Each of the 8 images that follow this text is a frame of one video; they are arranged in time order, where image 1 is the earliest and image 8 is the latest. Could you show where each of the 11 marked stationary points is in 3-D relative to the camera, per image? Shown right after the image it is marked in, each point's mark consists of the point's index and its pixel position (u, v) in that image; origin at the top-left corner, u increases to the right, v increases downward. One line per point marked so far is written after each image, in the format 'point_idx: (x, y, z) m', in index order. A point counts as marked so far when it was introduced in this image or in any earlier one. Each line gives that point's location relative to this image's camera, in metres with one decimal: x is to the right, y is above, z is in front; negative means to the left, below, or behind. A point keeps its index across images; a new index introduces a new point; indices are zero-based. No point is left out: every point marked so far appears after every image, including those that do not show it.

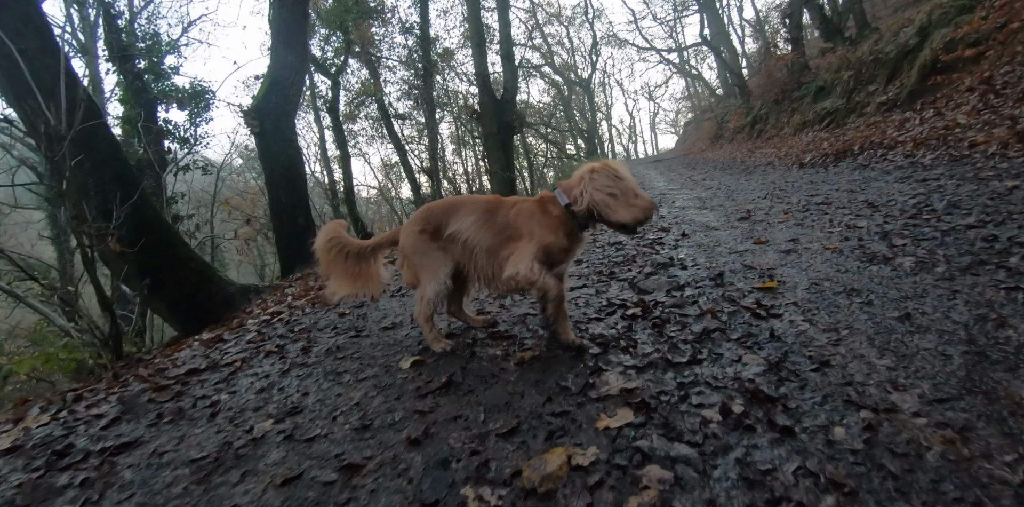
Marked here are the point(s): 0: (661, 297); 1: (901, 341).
0: (+0.9, -0.3, +2.8) m
1: (+1.7, -0.4, +1.9) m
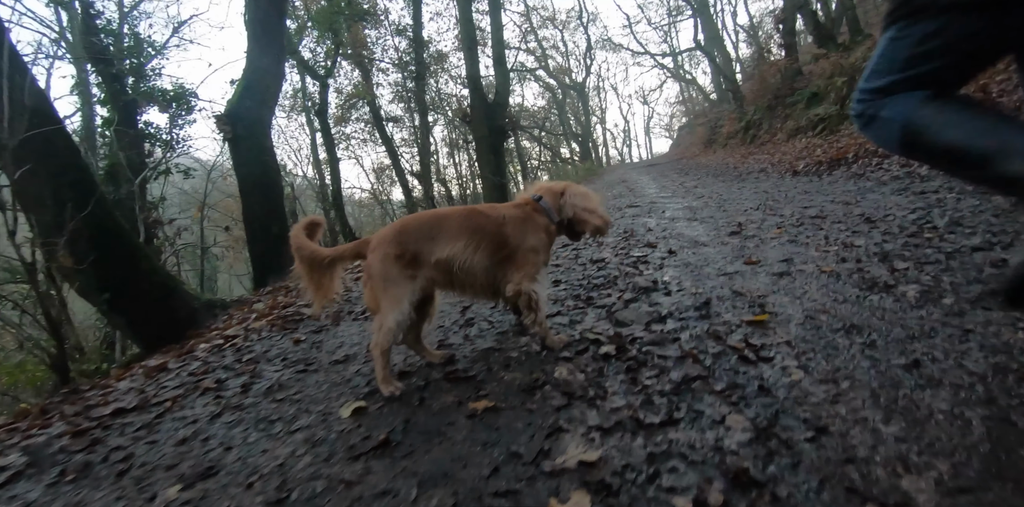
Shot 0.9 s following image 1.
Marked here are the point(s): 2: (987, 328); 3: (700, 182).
0: (+0.7, -0.4, +2.5) m
1: (+1.4, -0.5, +1.7) m
2: (+2.2, -0.3, +2.1) m
3: (+5.3, +2.0, +12.9) m
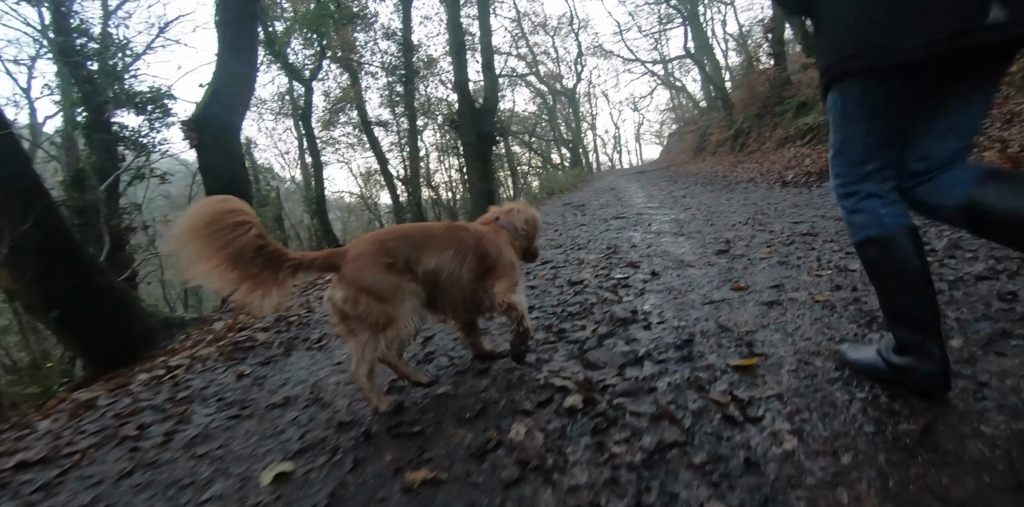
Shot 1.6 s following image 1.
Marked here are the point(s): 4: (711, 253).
0: (+0.5, -0.6, +2.2) m
1: (+1.2, -0.7, +1.4) m
2: (+2.0, -0.5, +1.8) m
3: (+4.9, +1.7, +12.7) m
4: (+2.0, 0.0, +4.6) m
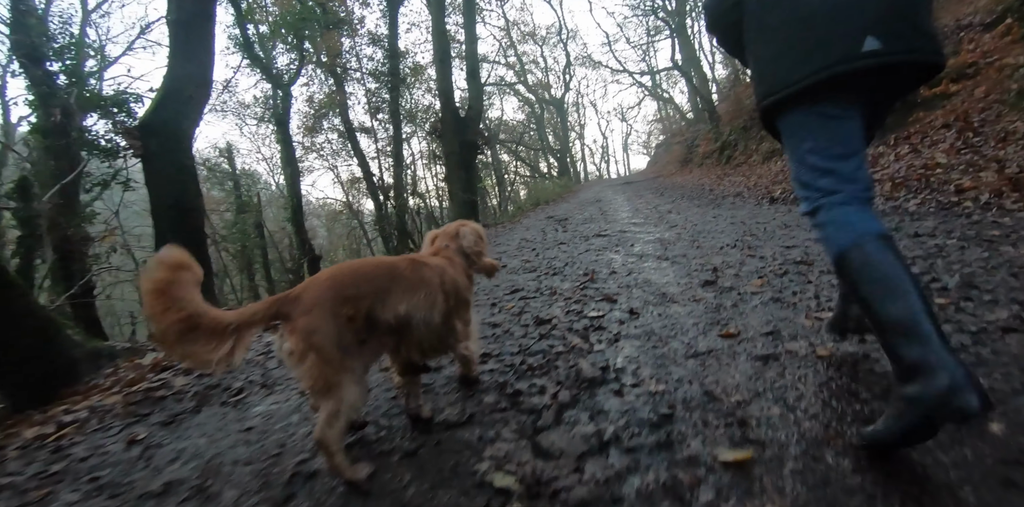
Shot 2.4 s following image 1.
0: (+0.2, -0.8, +1.7) m
1: (+1.0, -0.9, +0.9) m
2: (+1.7, -0.7, +1.4) m
3: (+4.4, +1.3, +12.3) m
4: (+1.7, -0.3, +4.1) m
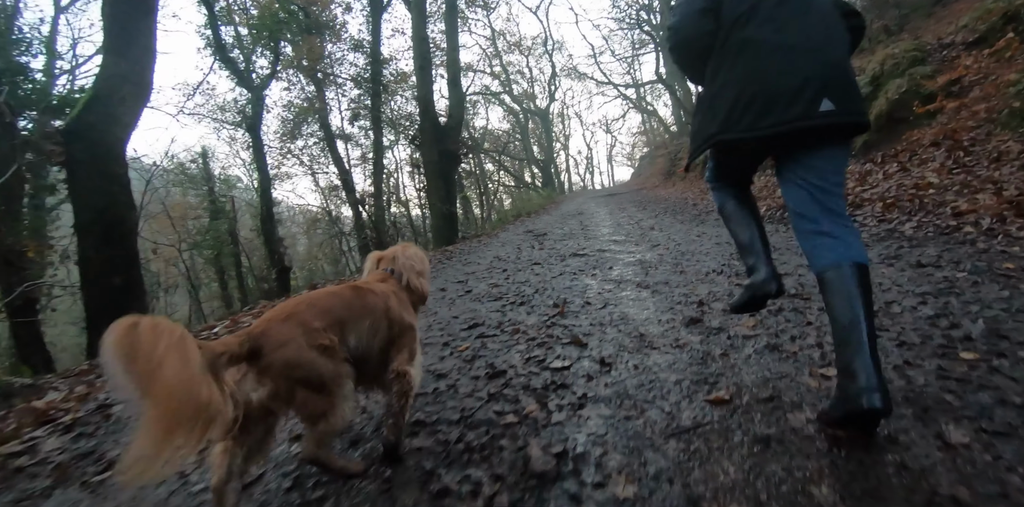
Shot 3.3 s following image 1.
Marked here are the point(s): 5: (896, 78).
0: (-0.1, -1.0, +1.1) m
1: (+0.7, -1.1, +0.3) m
2: (+1.4, -1.0, +0.8) m
3: (+3.8, +0.9, +11.9) m
4: (+1.3, -0.5, +3.6) m
5: (+10.7, +4.9, +12.7) m
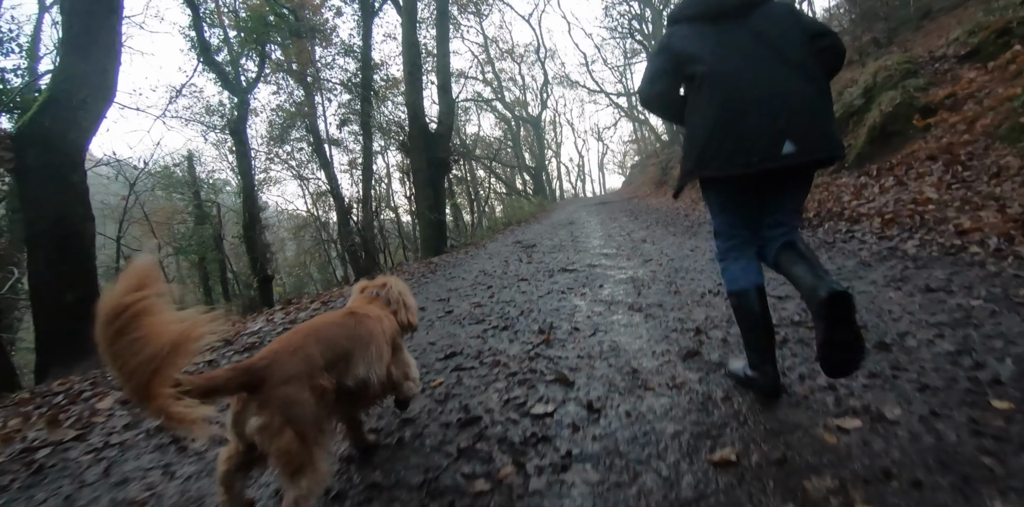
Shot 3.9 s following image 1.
0: (-0.2, -1.2, +0.8) m
1: (+0.7, -1.2, 0.0) m
2: (+1.3, -1.1, +0.5) m
3: (+3.5, +0.6, +11.7) m
4: (+1.2, -0.7, +3.3) m
5: (+10.4, +4.5, +12.6) m
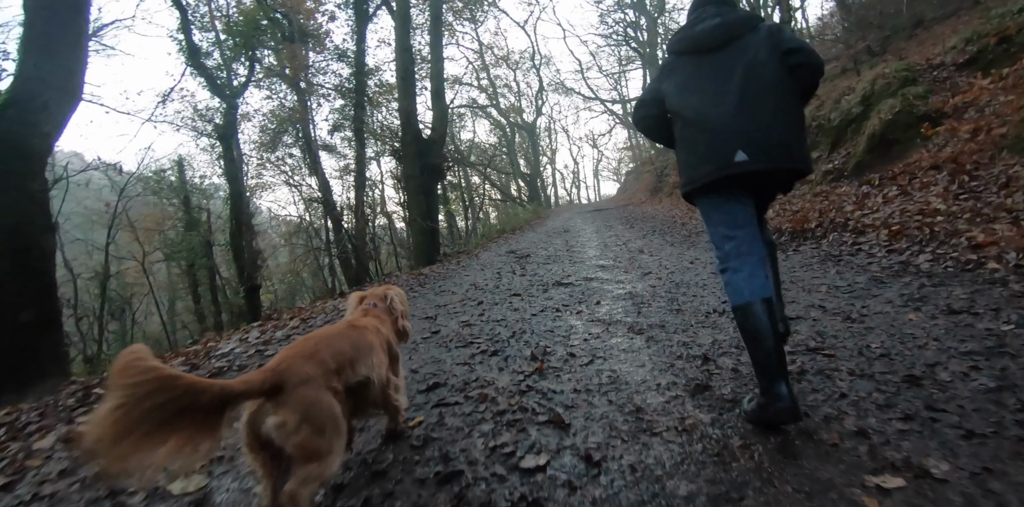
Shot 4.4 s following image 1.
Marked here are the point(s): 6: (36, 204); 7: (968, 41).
0: (-0.2, -1.3, +0.5) m
1: (+0.6, -1.3, -0.3) m
2: (+1.3, -1.2, +0.2) m
3: (+3.4, +0.3, +11.4) m
4: (+1.1, -0.8, +3.0) m
5: (+10.2, +4.2, +12.5) m
6: (-5.4, +0.6, +5.2) m
7: (+13.5, +6.3, +13.5) m
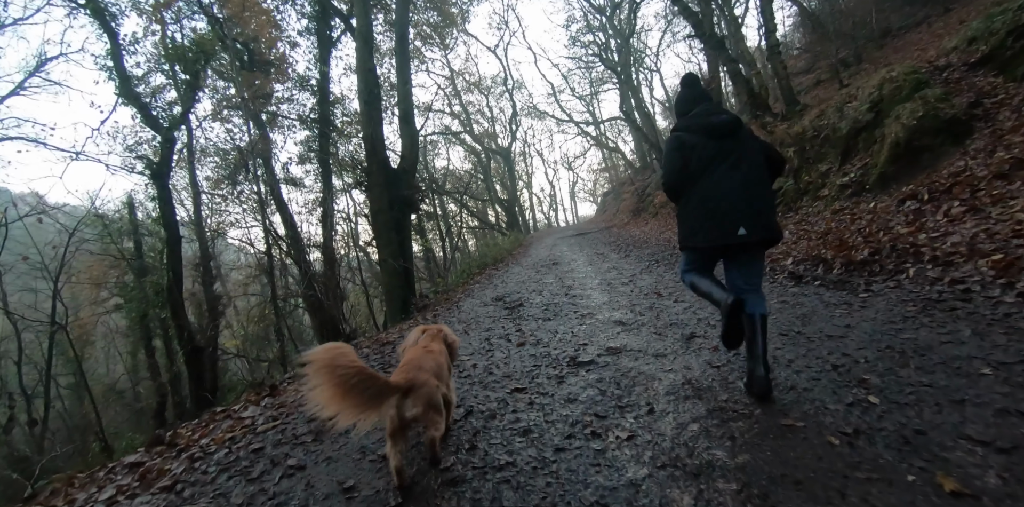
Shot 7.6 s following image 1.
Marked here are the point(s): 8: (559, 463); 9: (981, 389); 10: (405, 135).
0: (+0.1, -1.7, -1.4) m
1: (+1.0, -1.7, -2.2) m
2: (+1.6, -1.5, -1.6) m
3: (+3.1, -0.5, +9.7) m
4: (+1.3, -1.3, +1.2) m
5: (+9.7, +3.7, +11.3) m
6: (-5.4, -0.4, +3.2) m
7: (+12.8, +5.9, +12.6) m
8: (+0.3, -1.3, +2.8) m
9: (+3.2, -0.9, +3.1) m
10: (-3.6, +3.9, +15.2) m
